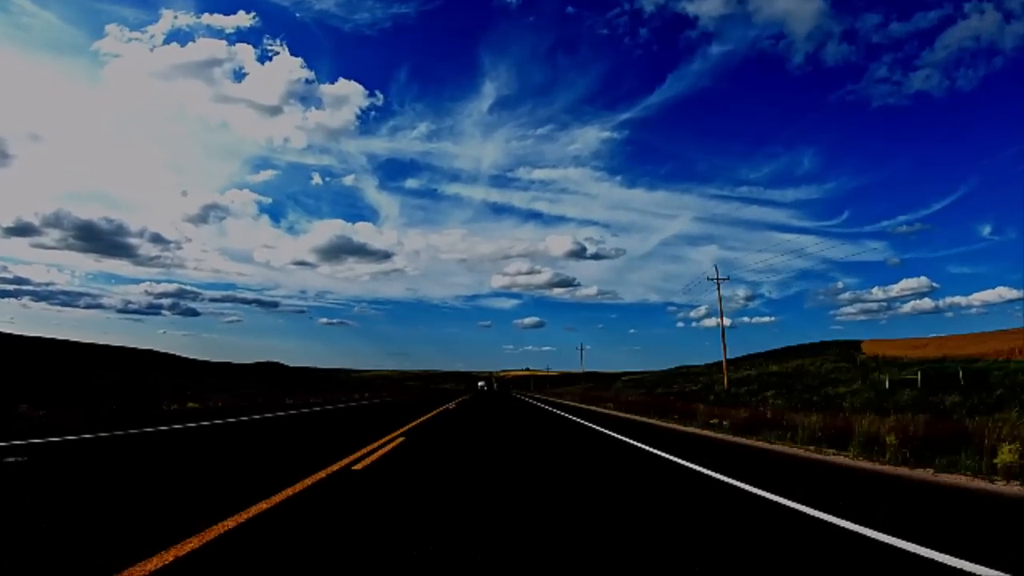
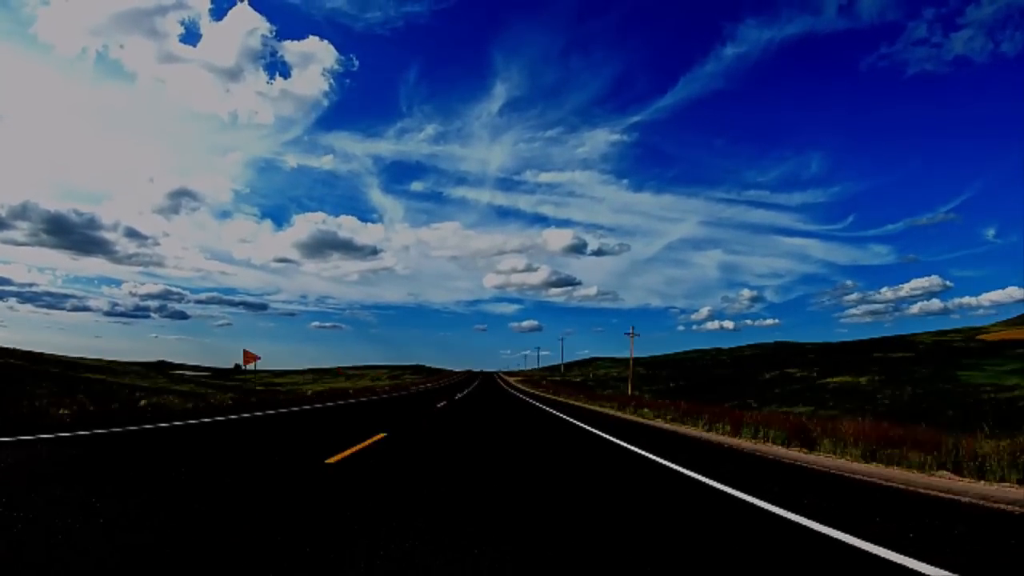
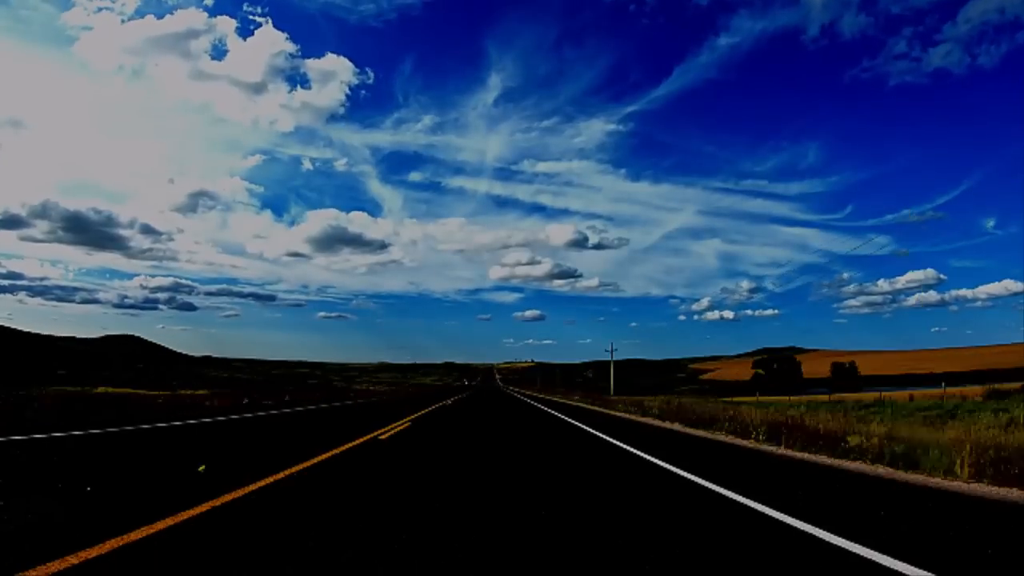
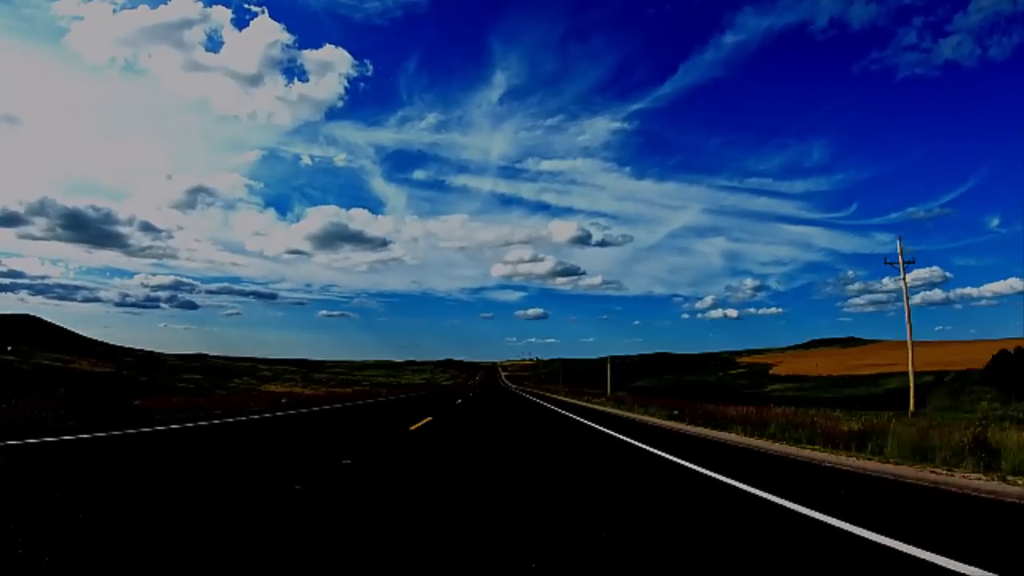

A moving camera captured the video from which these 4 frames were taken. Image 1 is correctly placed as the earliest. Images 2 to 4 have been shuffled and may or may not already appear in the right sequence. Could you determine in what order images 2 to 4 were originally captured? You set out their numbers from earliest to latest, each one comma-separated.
3, 4, 2
